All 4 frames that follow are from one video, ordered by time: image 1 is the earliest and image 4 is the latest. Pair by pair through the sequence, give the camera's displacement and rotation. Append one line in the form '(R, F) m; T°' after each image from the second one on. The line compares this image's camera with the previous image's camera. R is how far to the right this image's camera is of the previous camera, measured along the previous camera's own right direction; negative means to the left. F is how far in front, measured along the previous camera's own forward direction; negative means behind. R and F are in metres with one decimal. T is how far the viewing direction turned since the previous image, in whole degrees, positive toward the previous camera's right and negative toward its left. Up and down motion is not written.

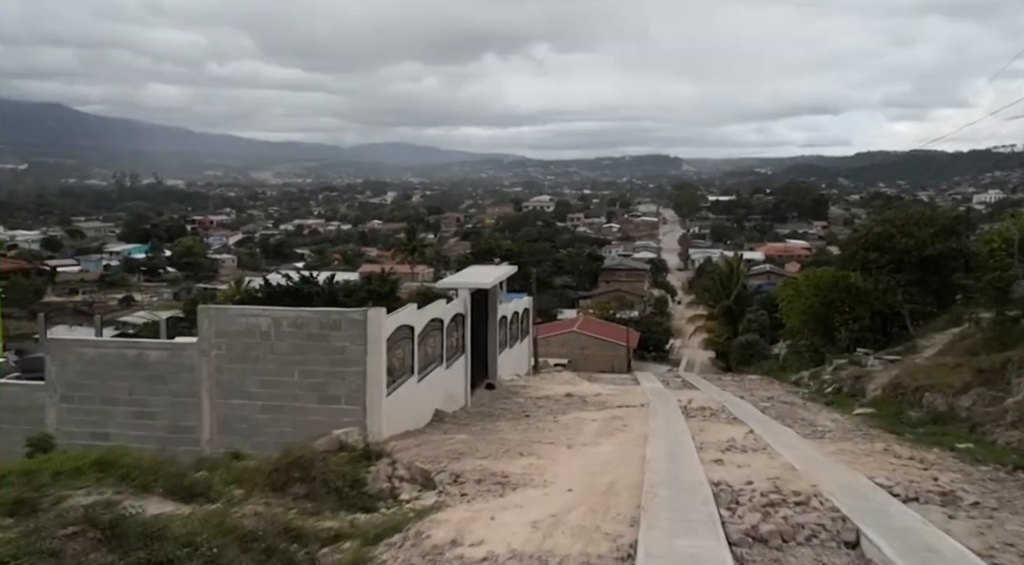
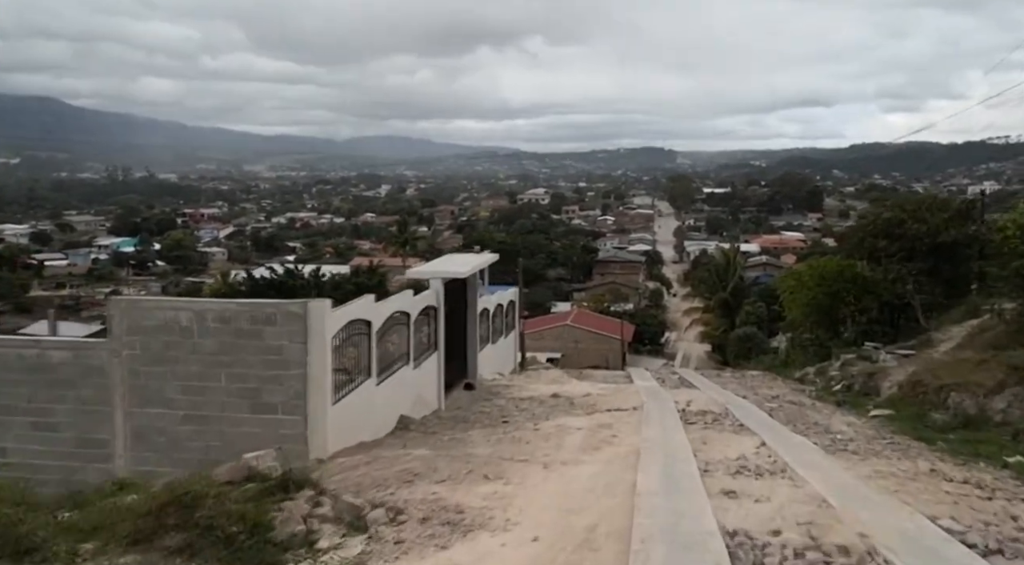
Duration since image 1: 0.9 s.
(+0.3, +1.6) m; 0°
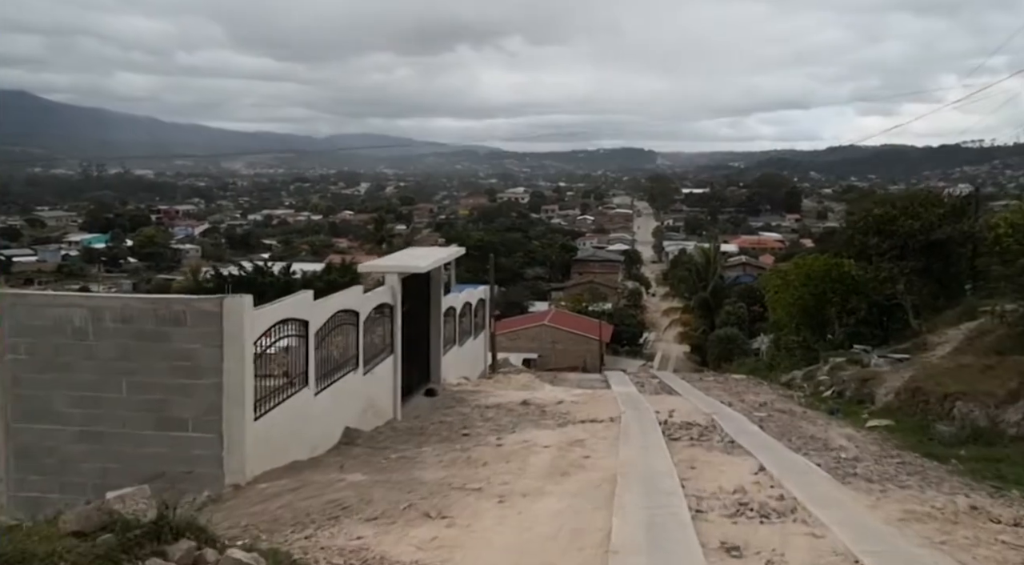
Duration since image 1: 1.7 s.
(+0.2, +1.3) m; +2°
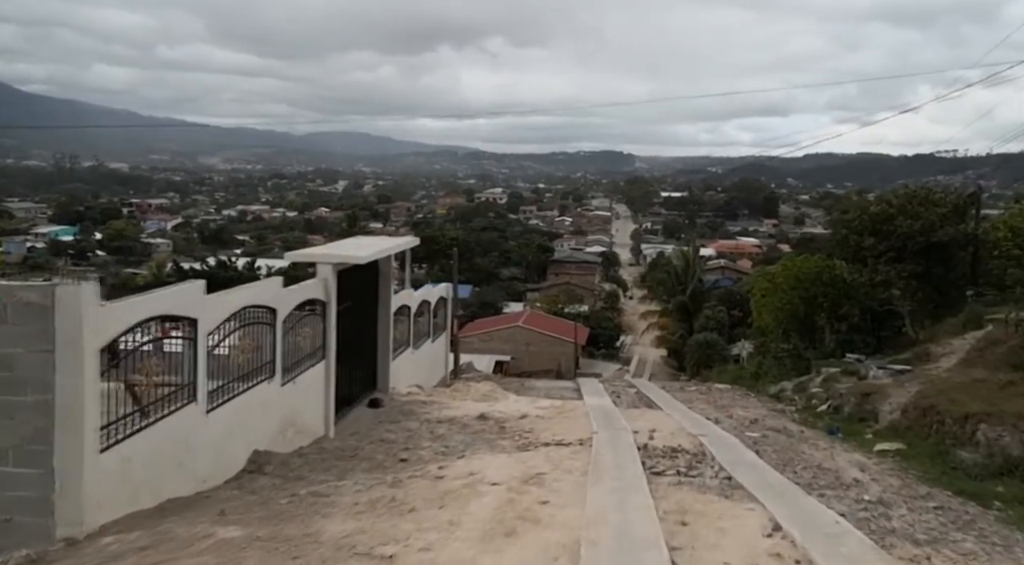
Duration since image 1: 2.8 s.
(+0.3, +1.8) m; +2°
